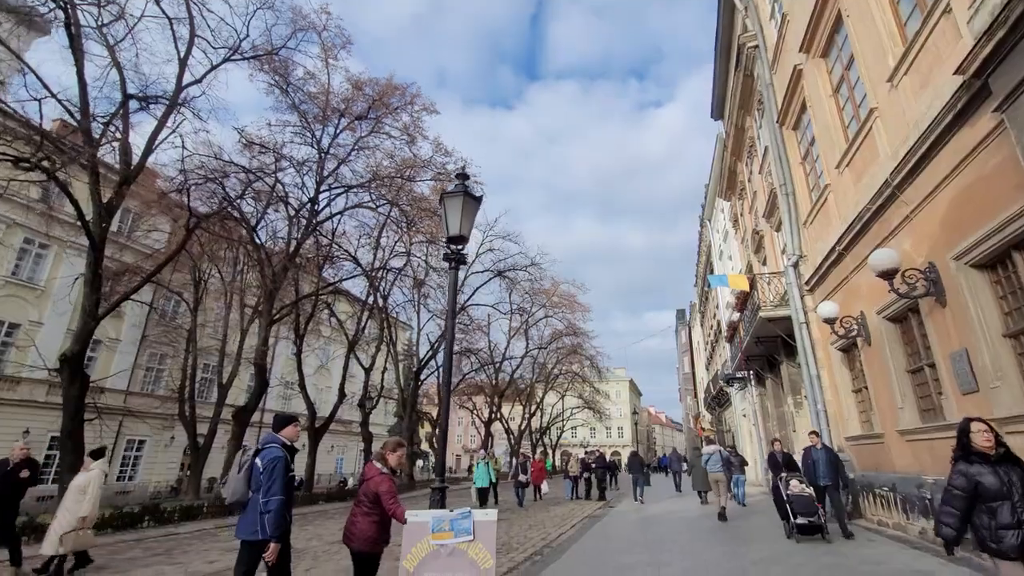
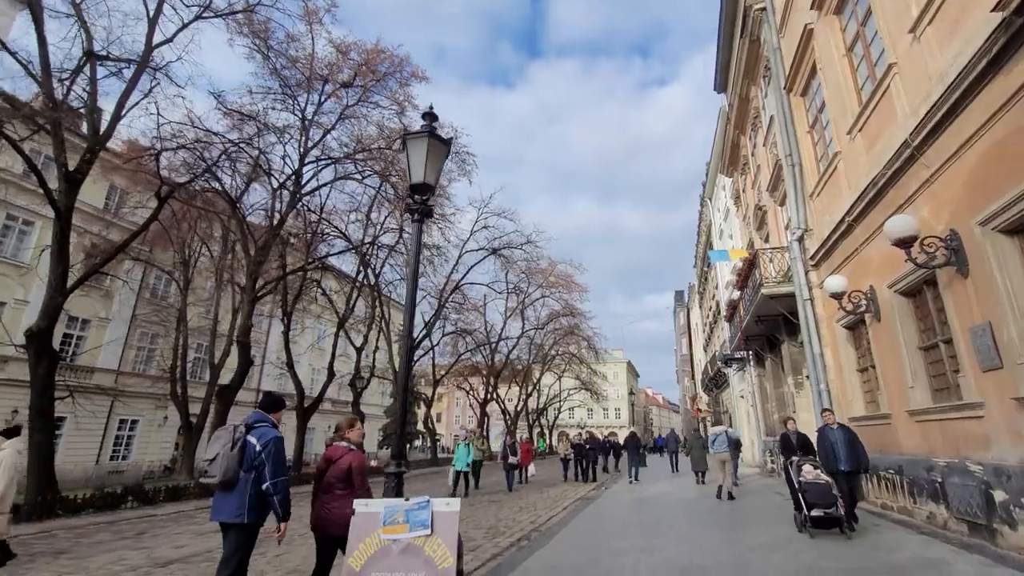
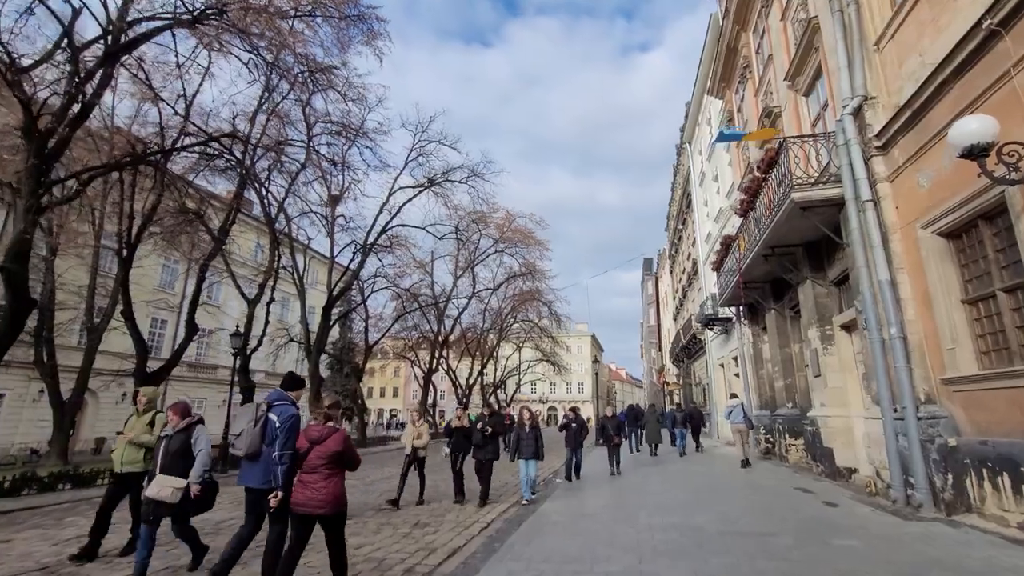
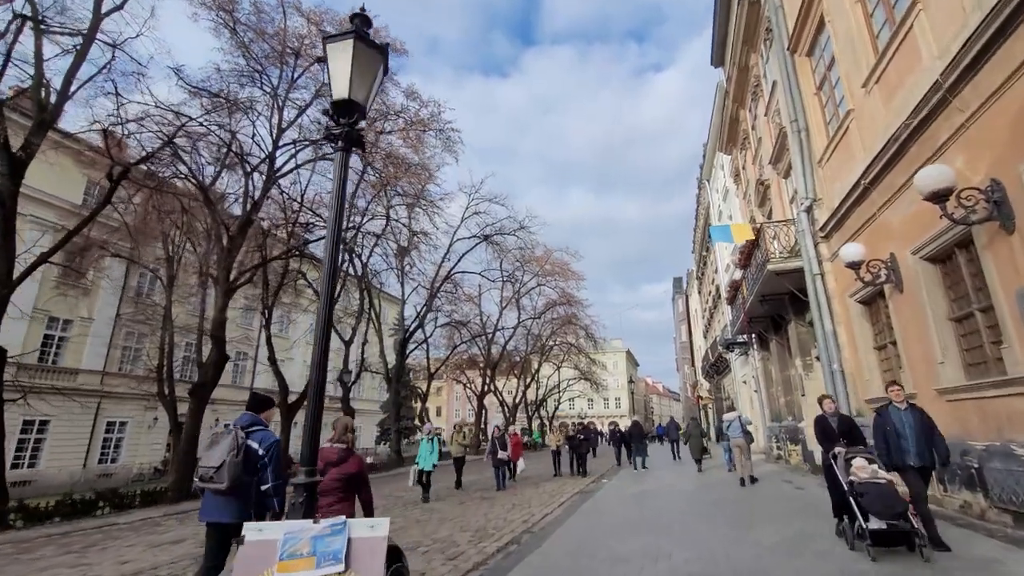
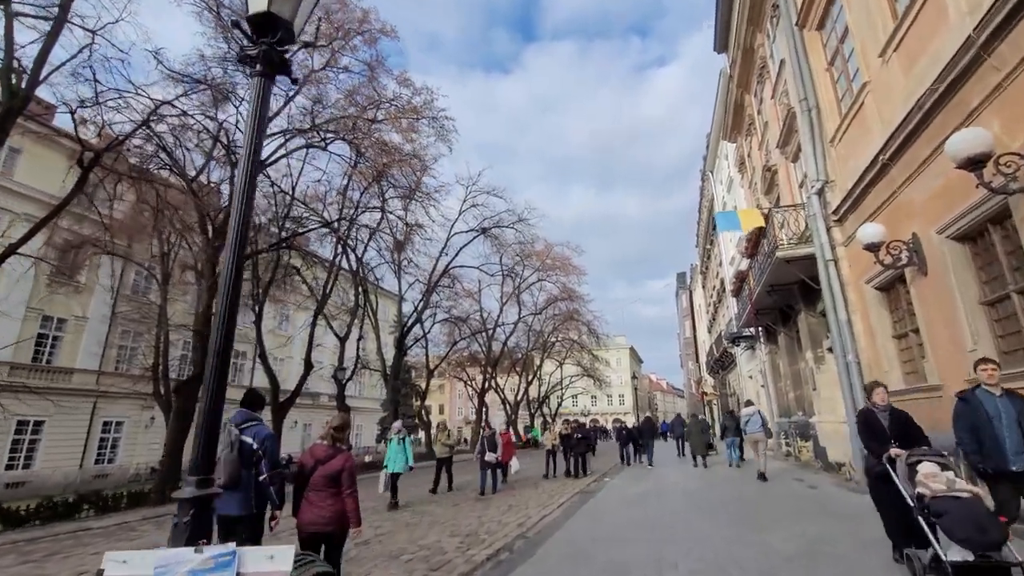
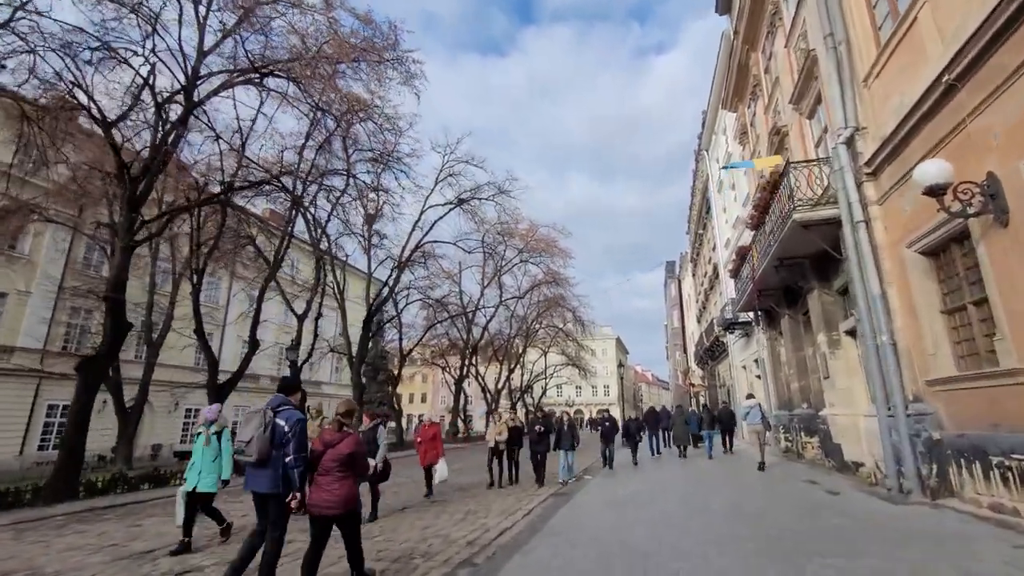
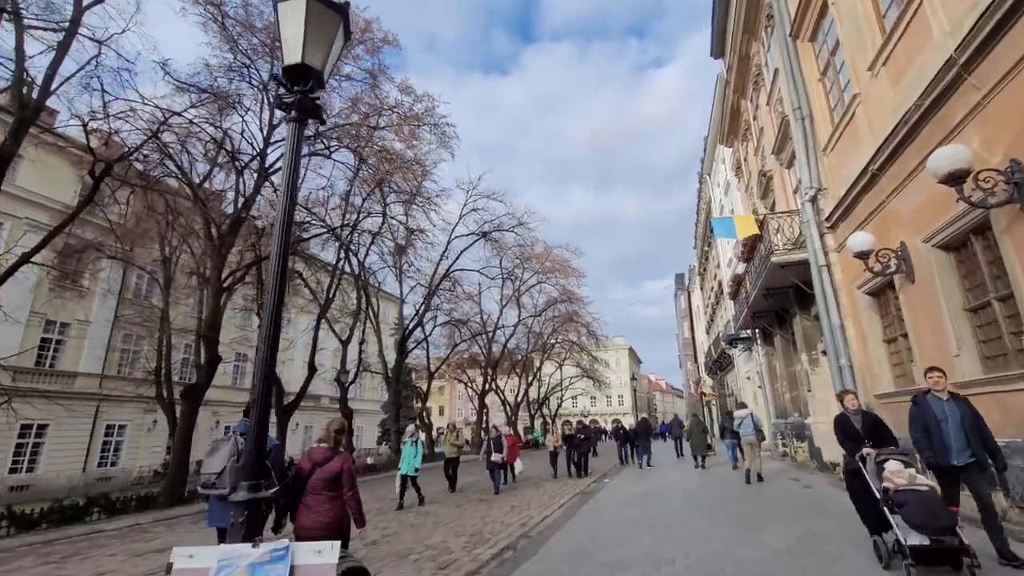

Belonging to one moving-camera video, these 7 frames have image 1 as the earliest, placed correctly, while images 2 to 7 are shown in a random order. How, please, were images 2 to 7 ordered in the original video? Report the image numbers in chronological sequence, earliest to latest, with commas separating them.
2, 4, 7, 5, 6, 3
